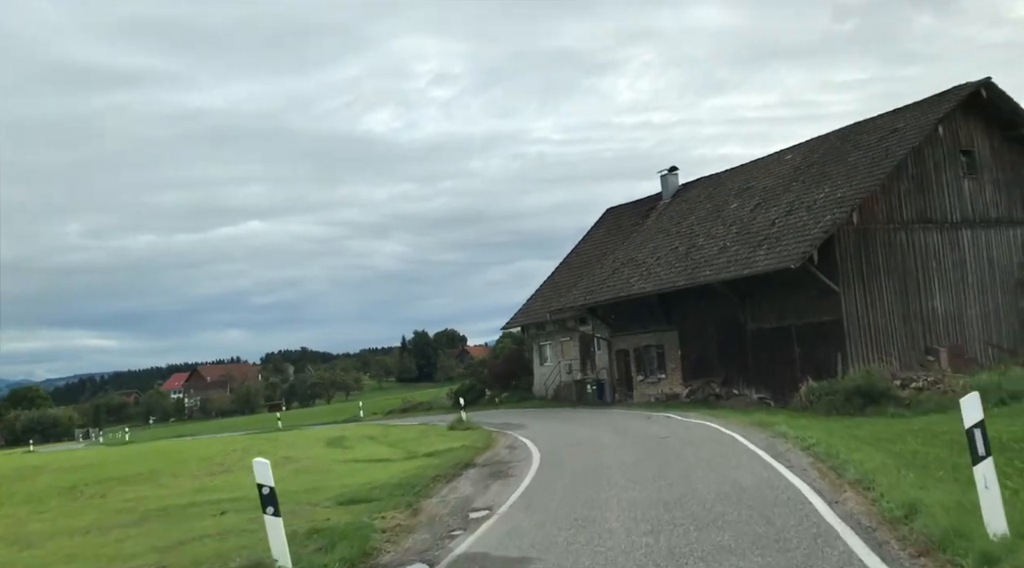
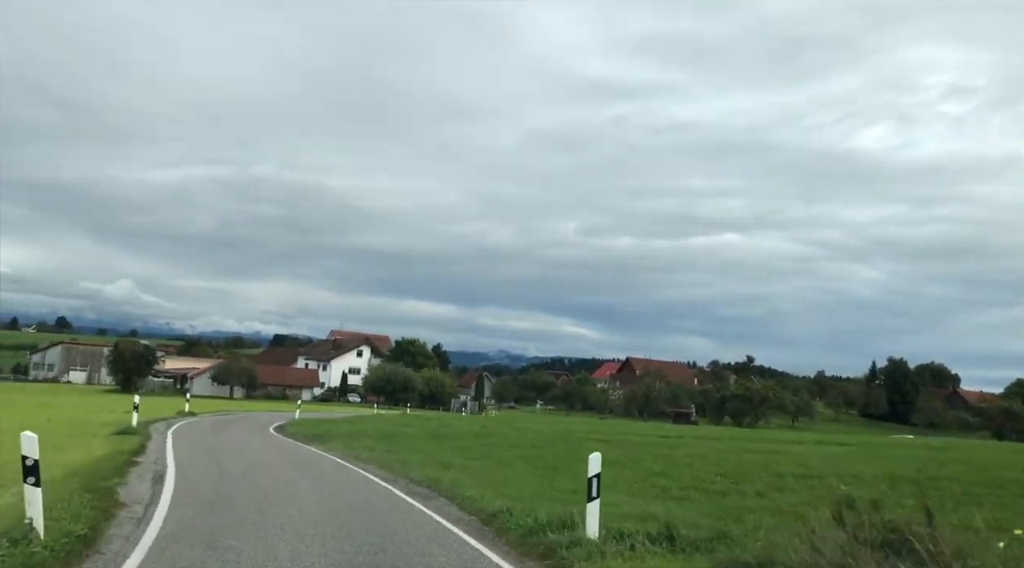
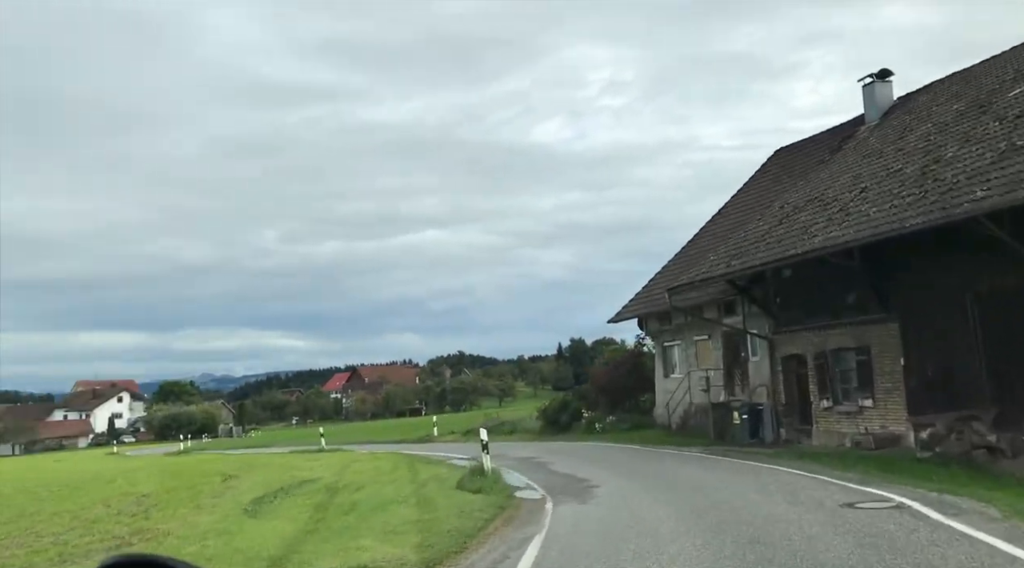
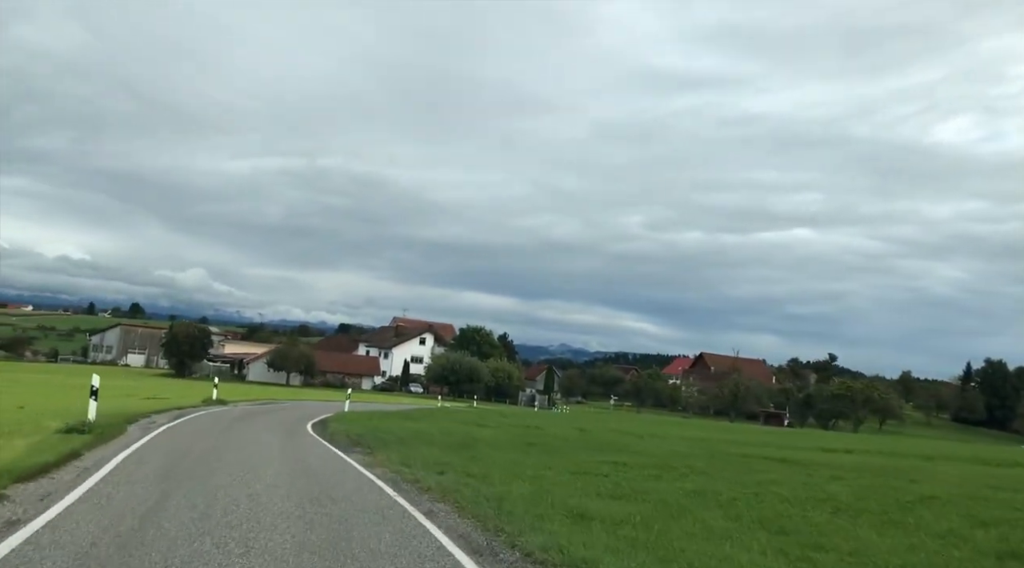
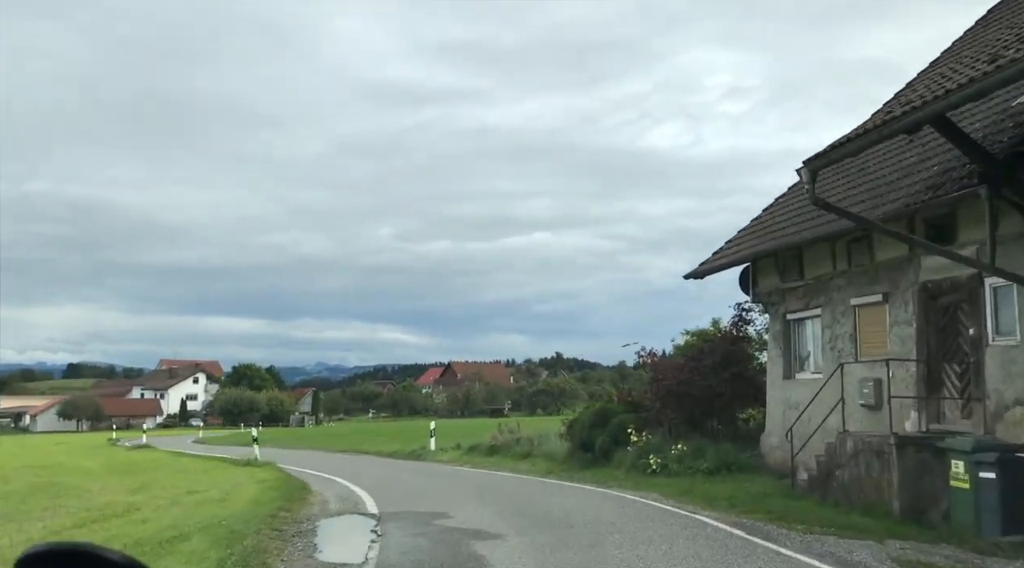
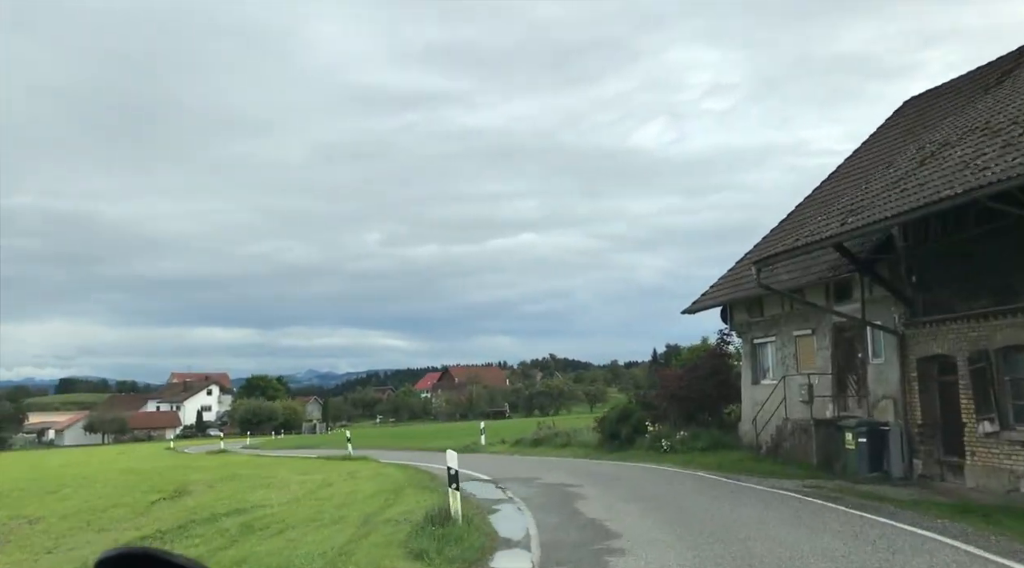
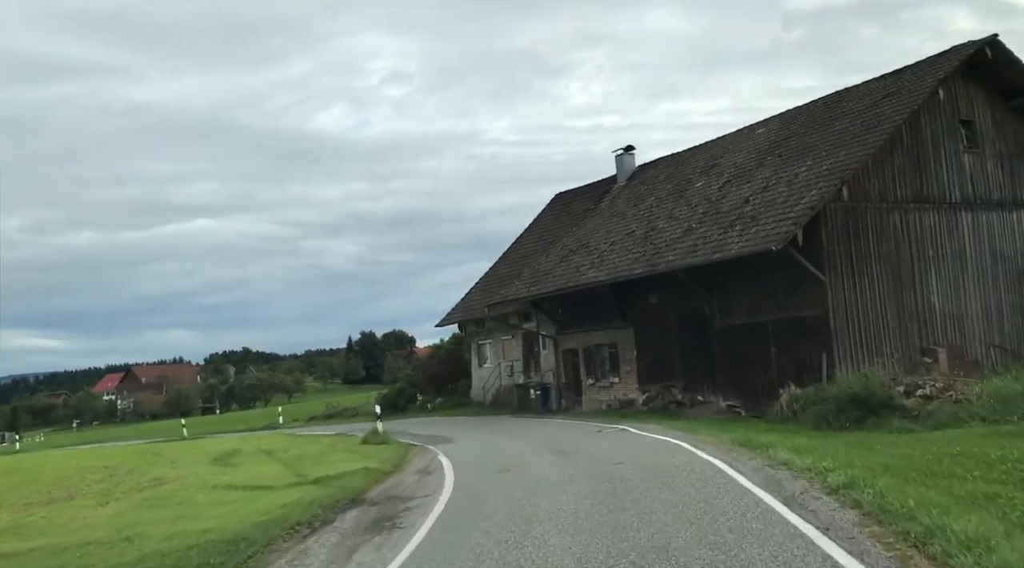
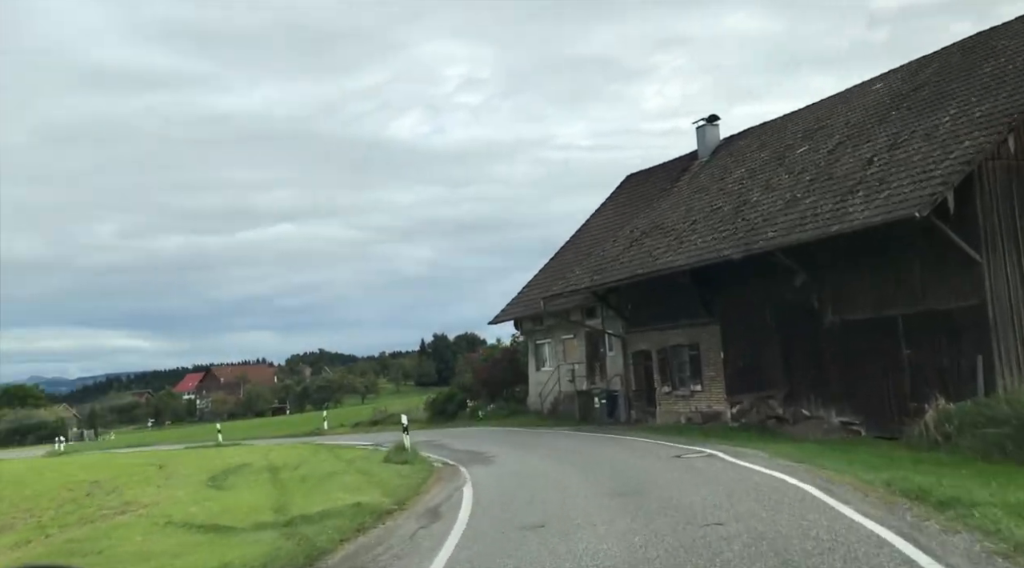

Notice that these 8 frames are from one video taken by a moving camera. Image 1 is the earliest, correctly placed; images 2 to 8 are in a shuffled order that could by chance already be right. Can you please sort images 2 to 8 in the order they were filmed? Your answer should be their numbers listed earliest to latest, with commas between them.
7, 8, 3, 6, 5, 2, 4
